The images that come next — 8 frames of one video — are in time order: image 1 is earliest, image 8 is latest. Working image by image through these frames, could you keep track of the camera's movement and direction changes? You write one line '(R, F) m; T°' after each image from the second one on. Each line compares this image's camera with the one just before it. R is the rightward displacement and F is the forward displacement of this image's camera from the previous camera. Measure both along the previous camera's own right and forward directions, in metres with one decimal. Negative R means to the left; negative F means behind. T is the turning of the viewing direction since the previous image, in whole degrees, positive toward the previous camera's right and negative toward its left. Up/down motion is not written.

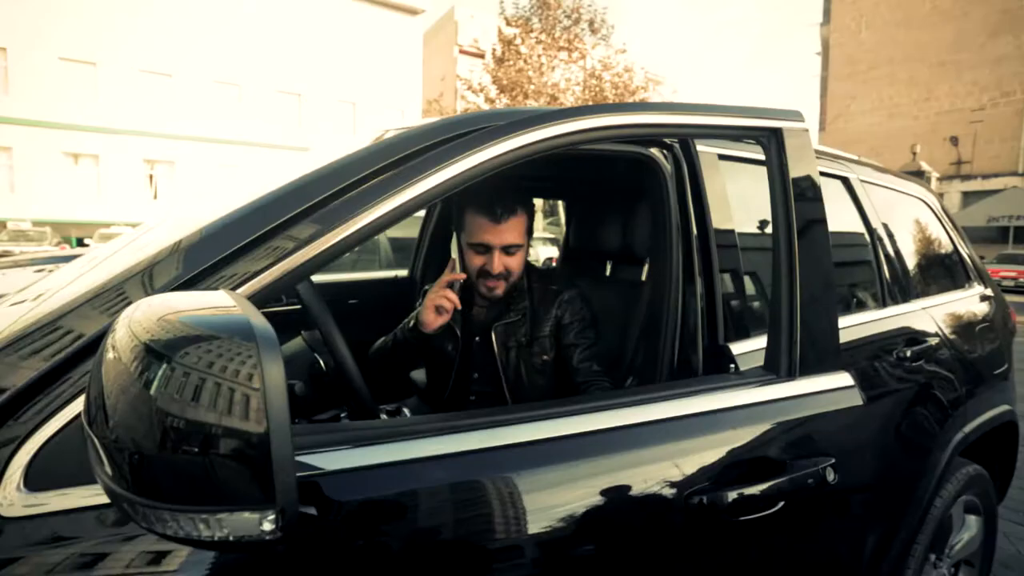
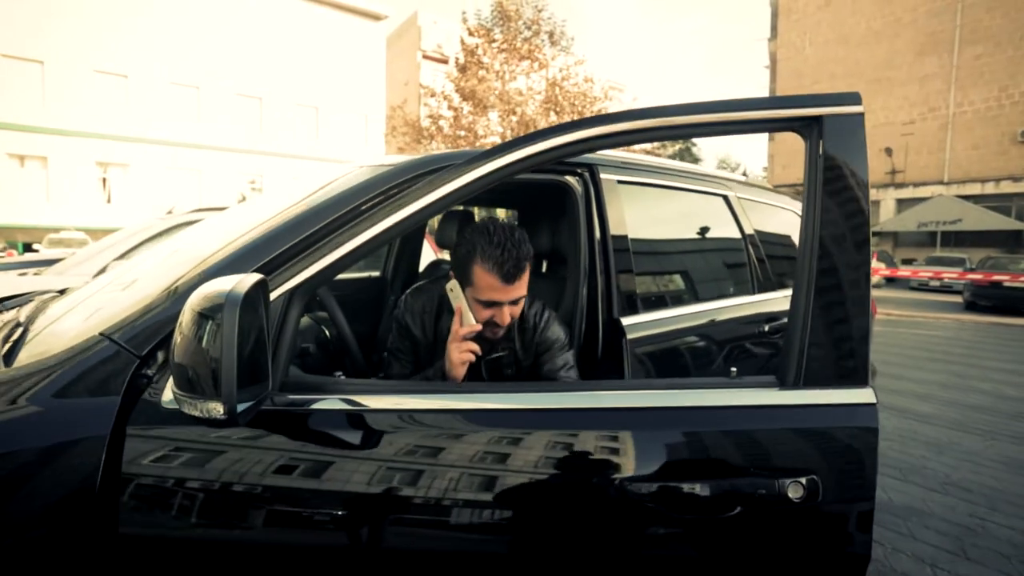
(0.0, -0.5) m; +4°
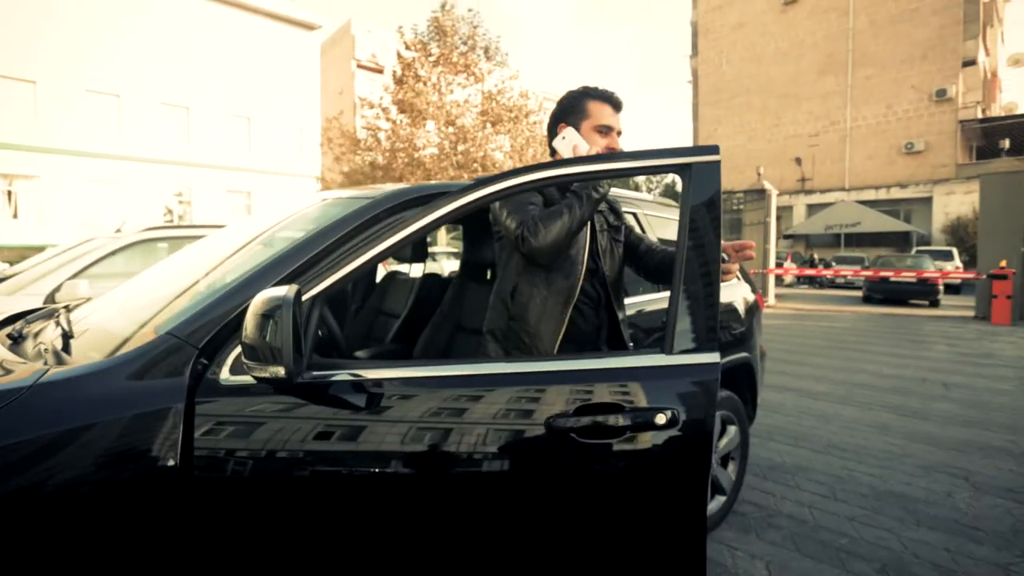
(-0.1, -0.5) m; +6°
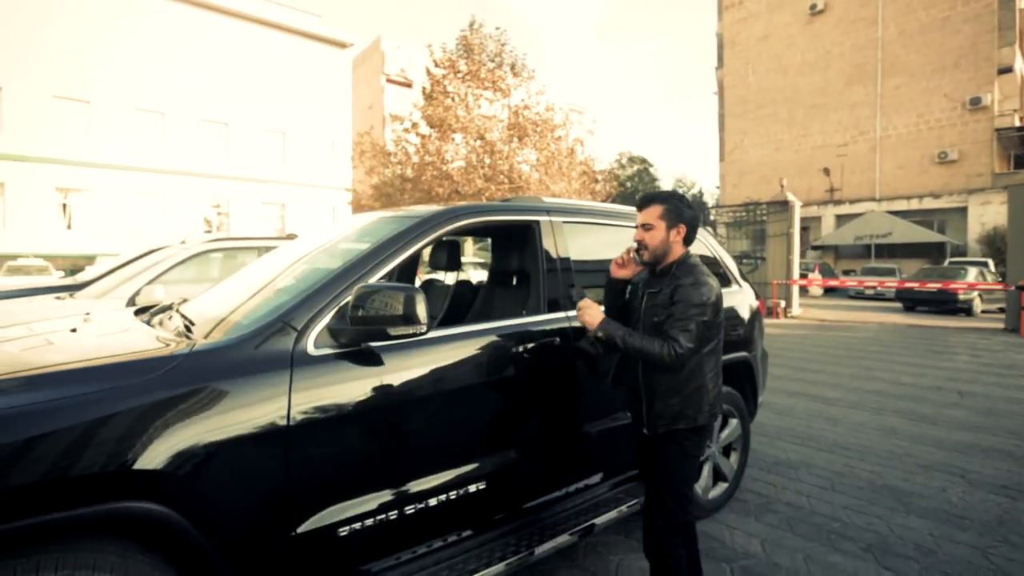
(0.0, -0.4) m; -3°
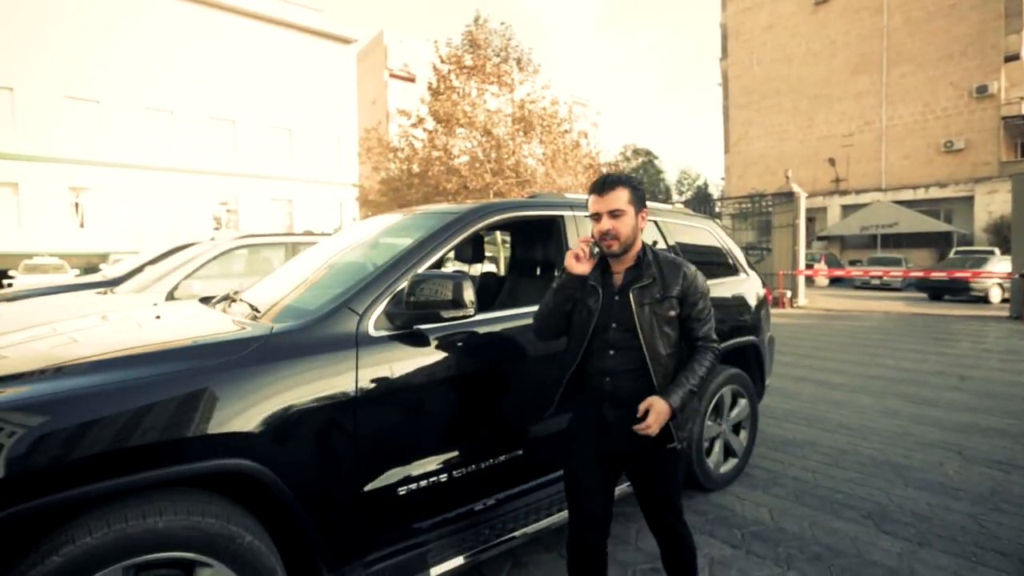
(-0.1, -0.3) m; -1°
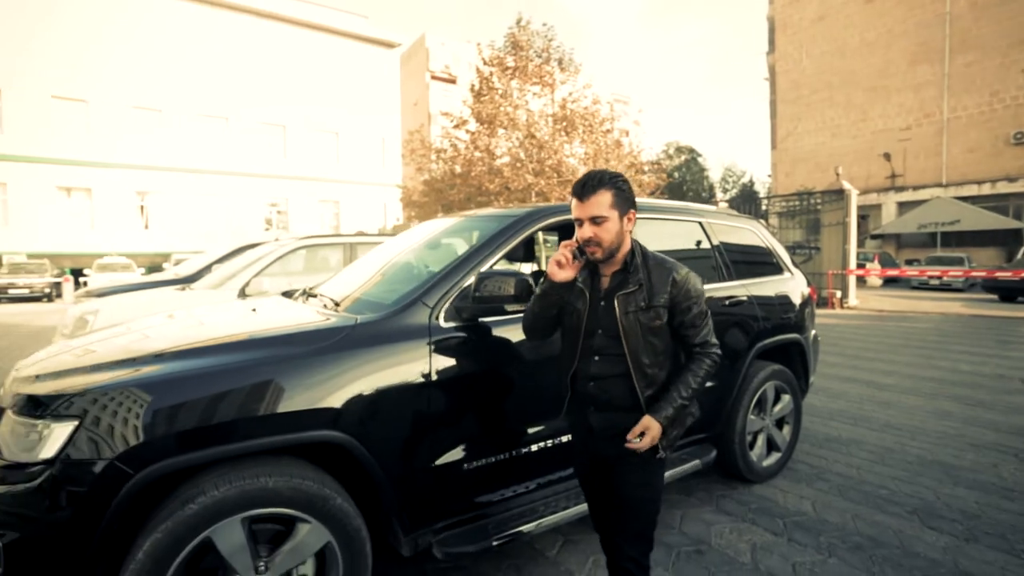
(-0.1, -0.2) m; -4°
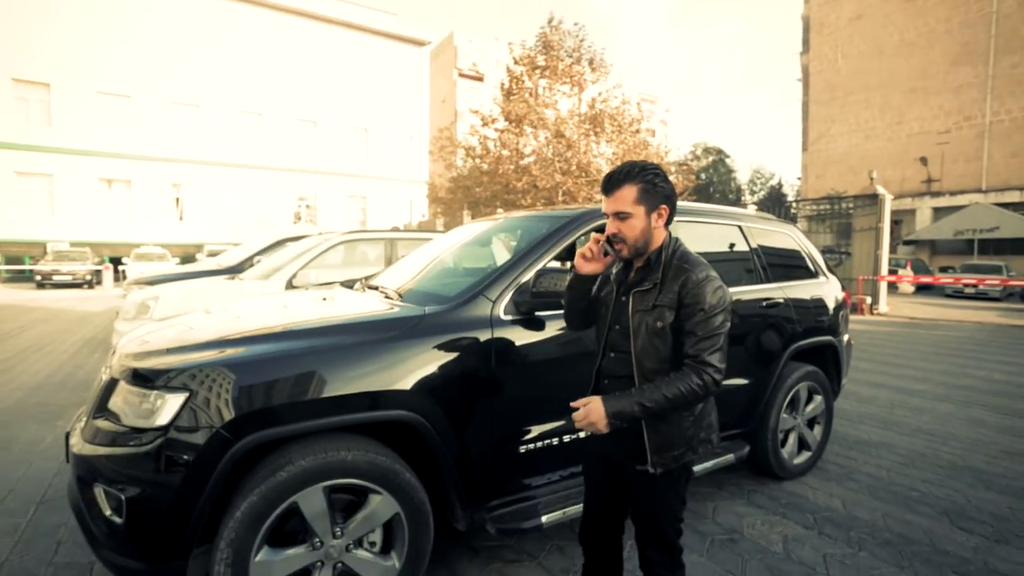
(-0.2, -0.2) m; -2°
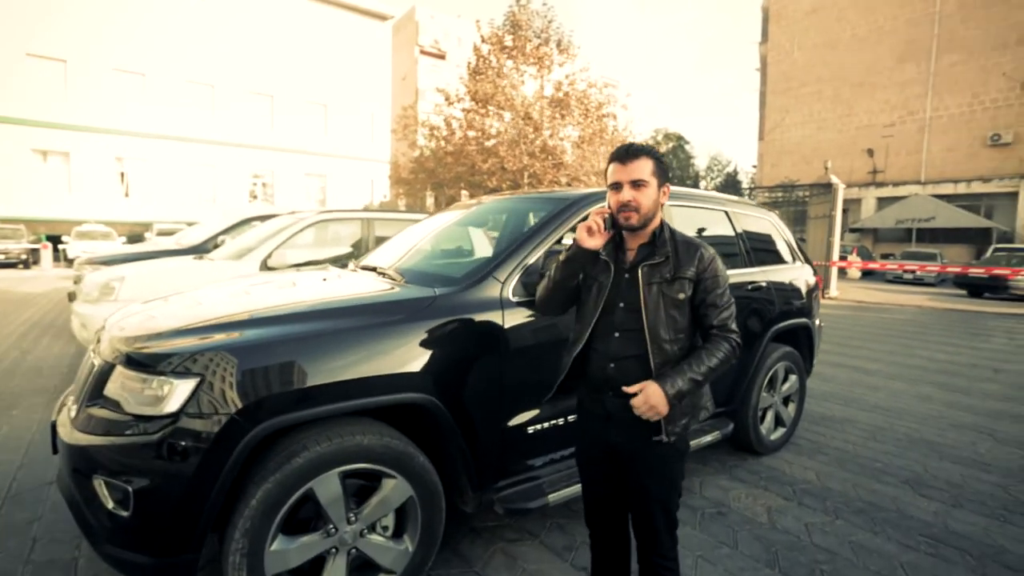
(-0.2, 0.0) m; +4°
